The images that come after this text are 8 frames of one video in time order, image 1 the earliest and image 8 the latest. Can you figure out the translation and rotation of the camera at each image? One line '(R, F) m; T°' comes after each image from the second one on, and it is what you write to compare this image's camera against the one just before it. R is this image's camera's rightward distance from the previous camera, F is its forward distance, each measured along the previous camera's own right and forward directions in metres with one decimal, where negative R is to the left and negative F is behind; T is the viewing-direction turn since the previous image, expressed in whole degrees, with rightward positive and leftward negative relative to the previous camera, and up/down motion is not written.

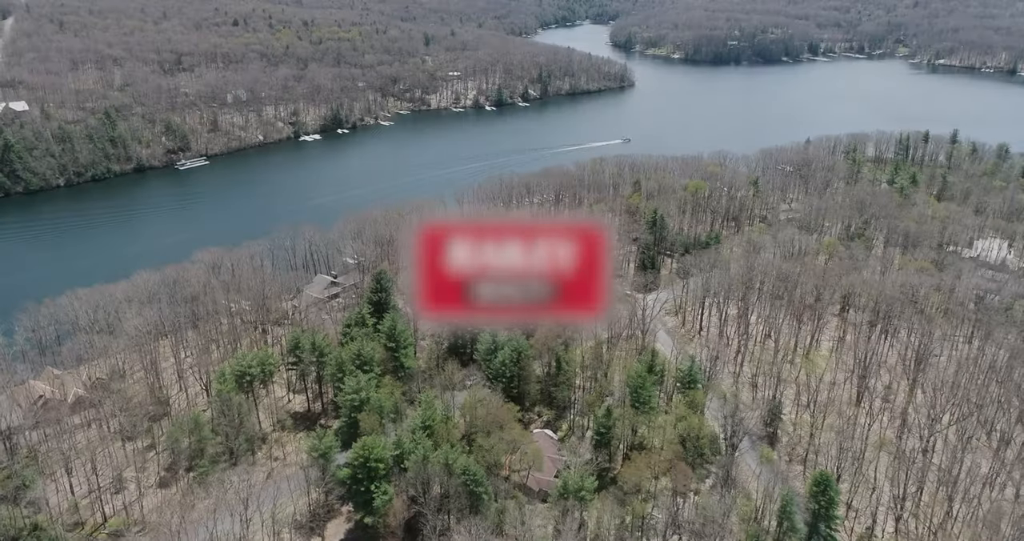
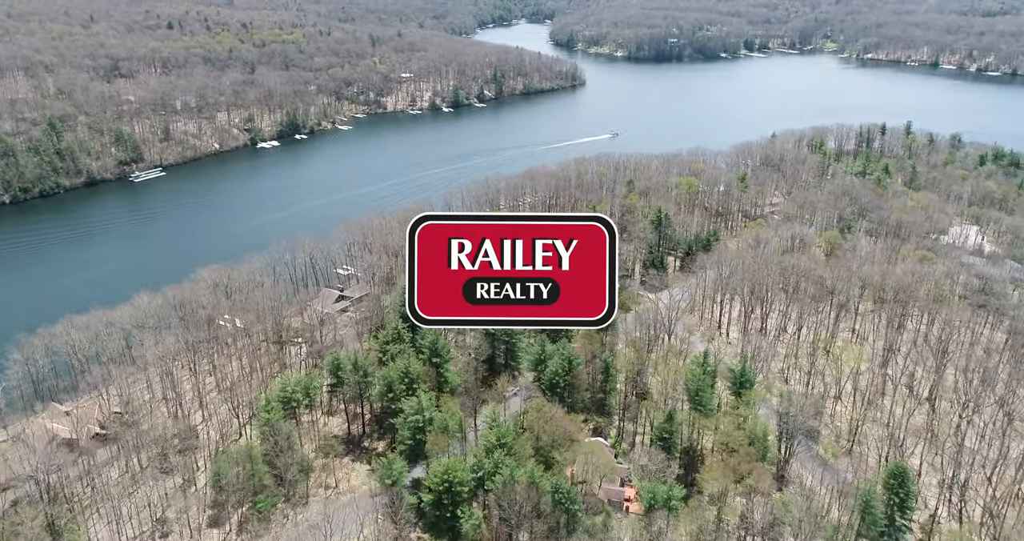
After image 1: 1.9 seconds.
(-3.5, +0.7) m; +5°
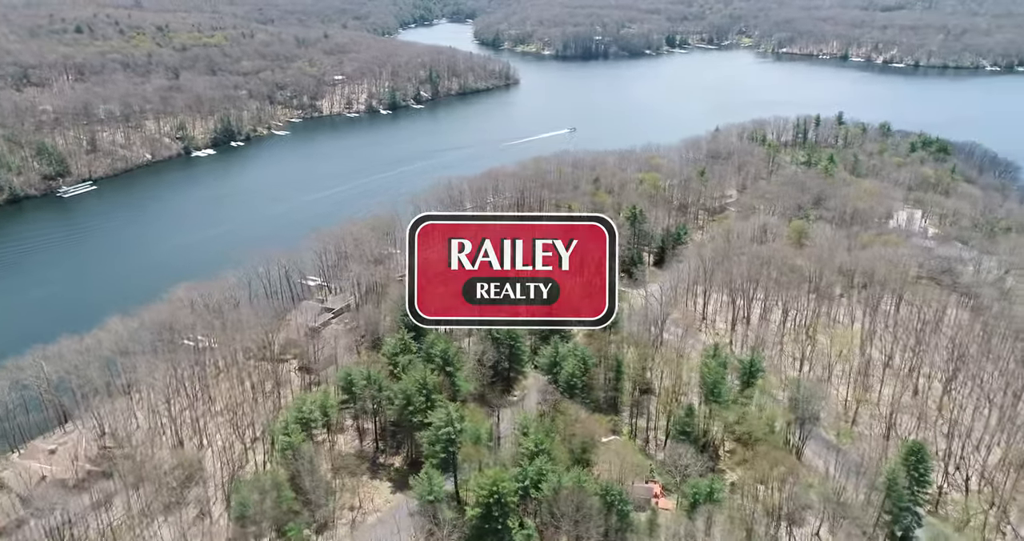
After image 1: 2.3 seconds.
(-2.7, +0.4) m; +6°
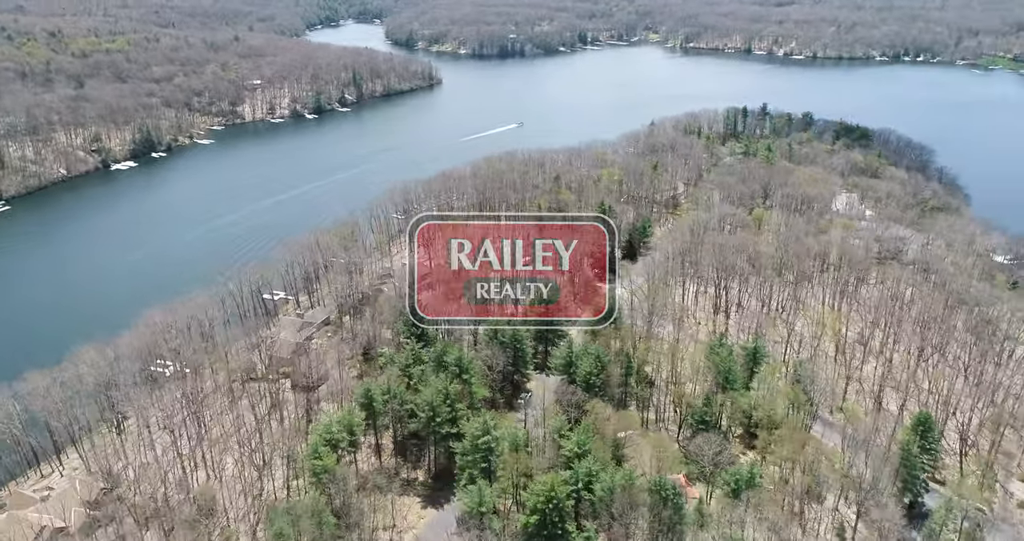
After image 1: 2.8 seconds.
(-3.0, +0.4) m; +7°
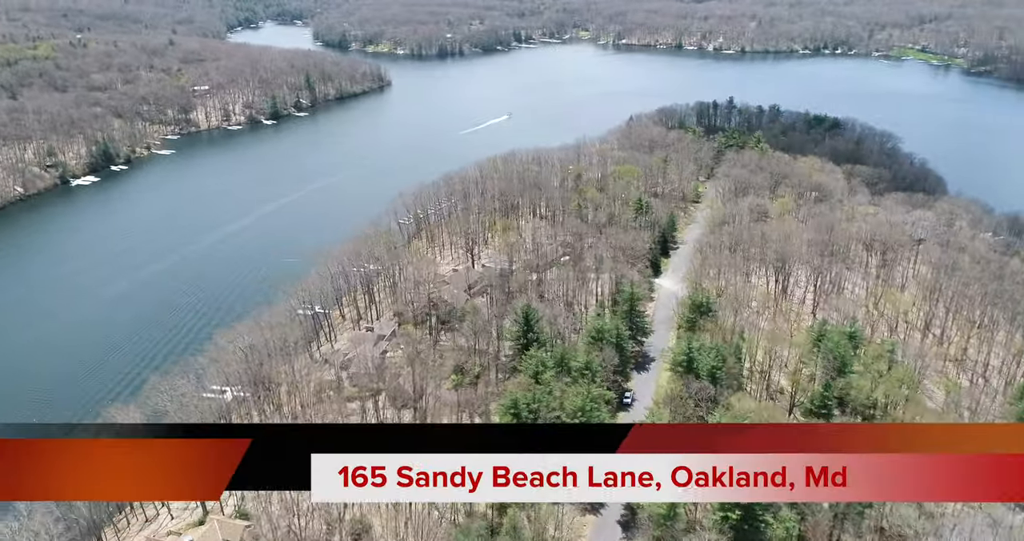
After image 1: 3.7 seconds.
(-6.2, +0.6) m; +7°
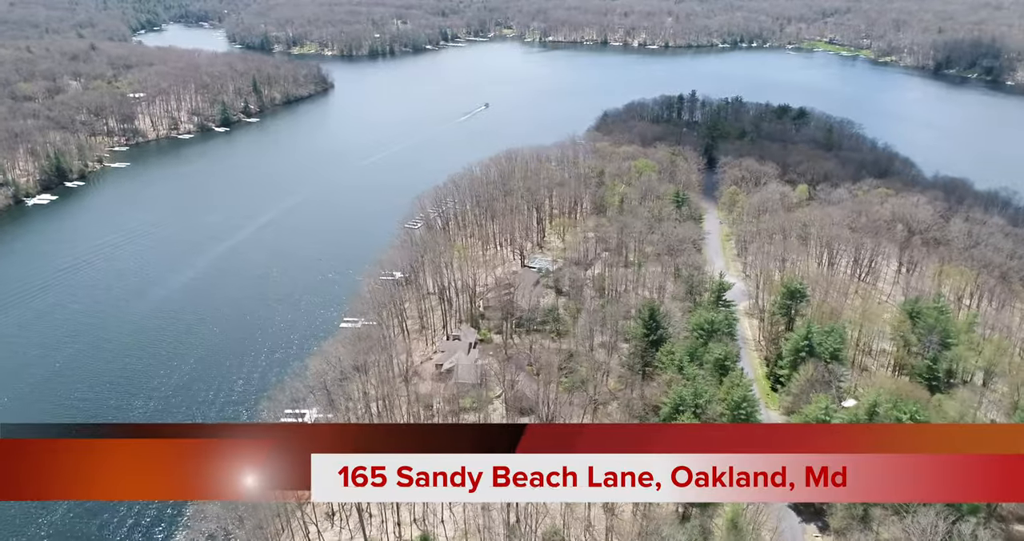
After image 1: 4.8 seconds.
(-6.8, +0.8) m; +8°
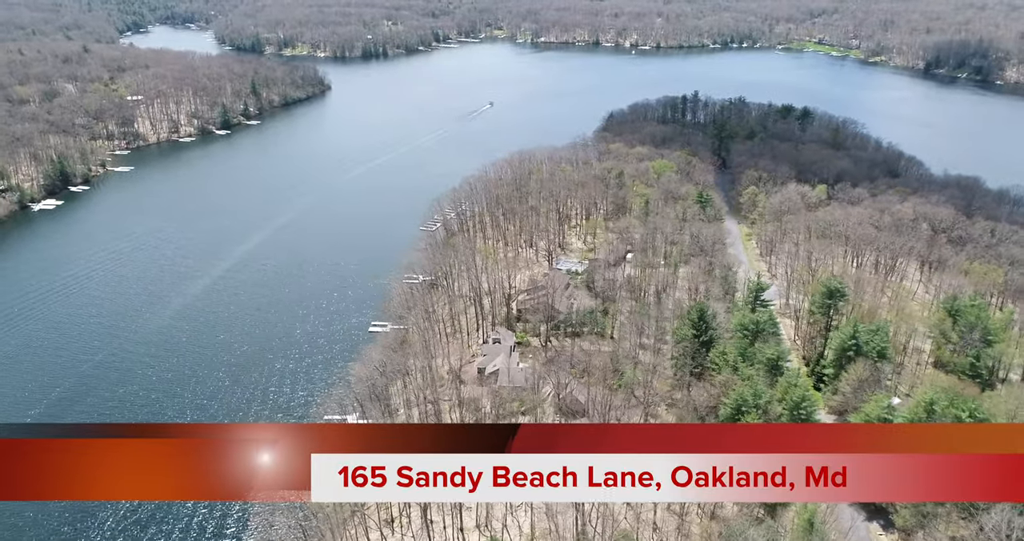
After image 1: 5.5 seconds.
(-2.1, +0.1) m; +1°
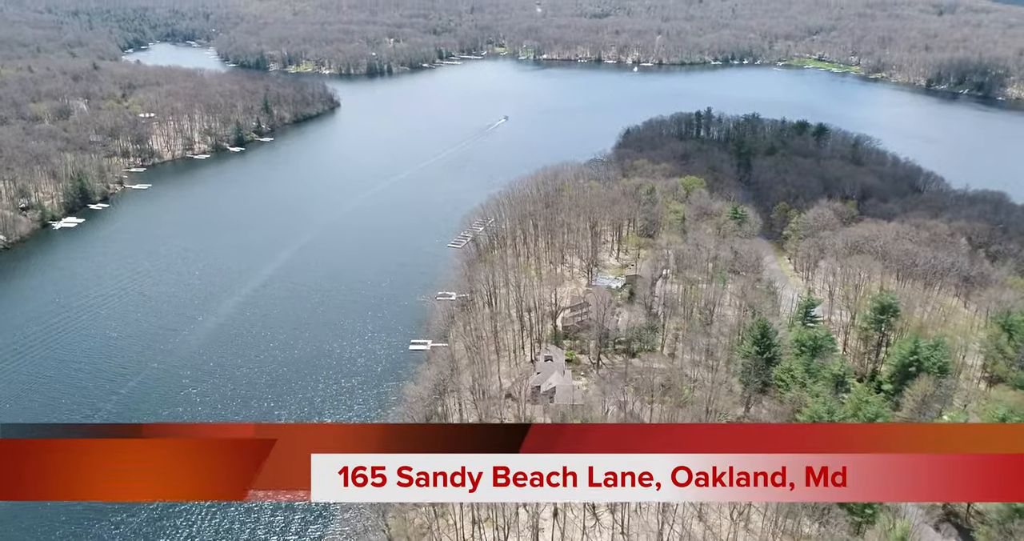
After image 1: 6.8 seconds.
(-2.2, +0.1) m; +1°
